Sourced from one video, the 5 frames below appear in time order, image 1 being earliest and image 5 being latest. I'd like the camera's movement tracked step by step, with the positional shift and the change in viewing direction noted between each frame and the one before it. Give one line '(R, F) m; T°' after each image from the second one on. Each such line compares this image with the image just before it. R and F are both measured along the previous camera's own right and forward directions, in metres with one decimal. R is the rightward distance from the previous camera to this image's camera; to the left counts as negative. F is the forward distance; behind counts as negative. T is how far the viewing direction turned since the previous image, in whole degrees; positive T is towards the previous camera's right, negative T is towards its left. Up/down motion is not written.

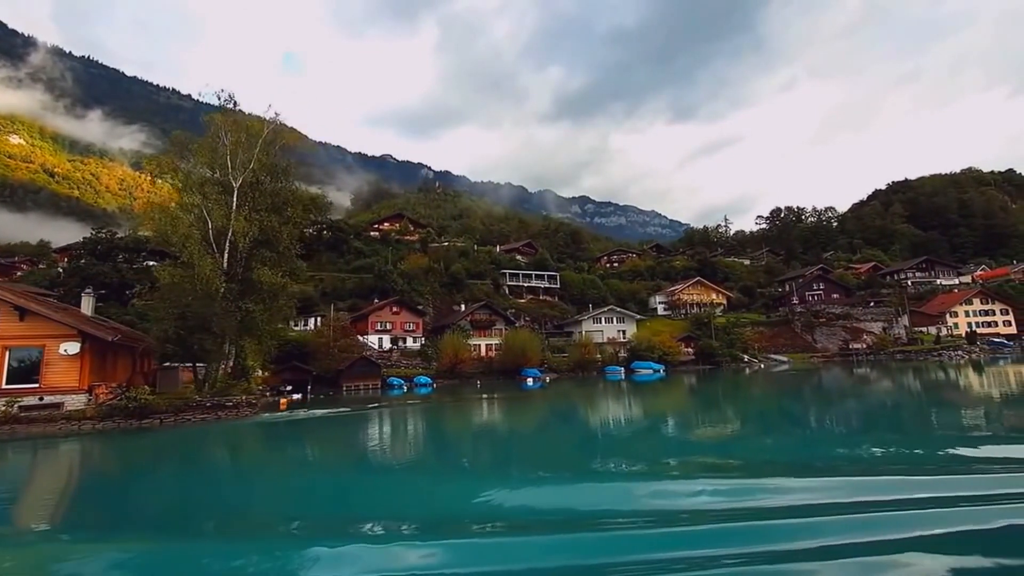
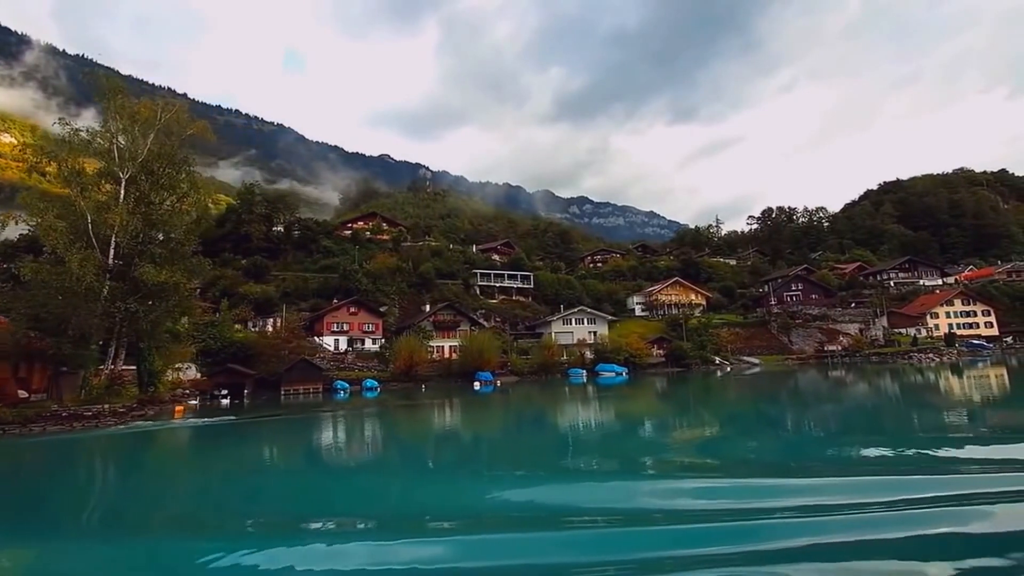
(+1.2, +0.5) m; 0°
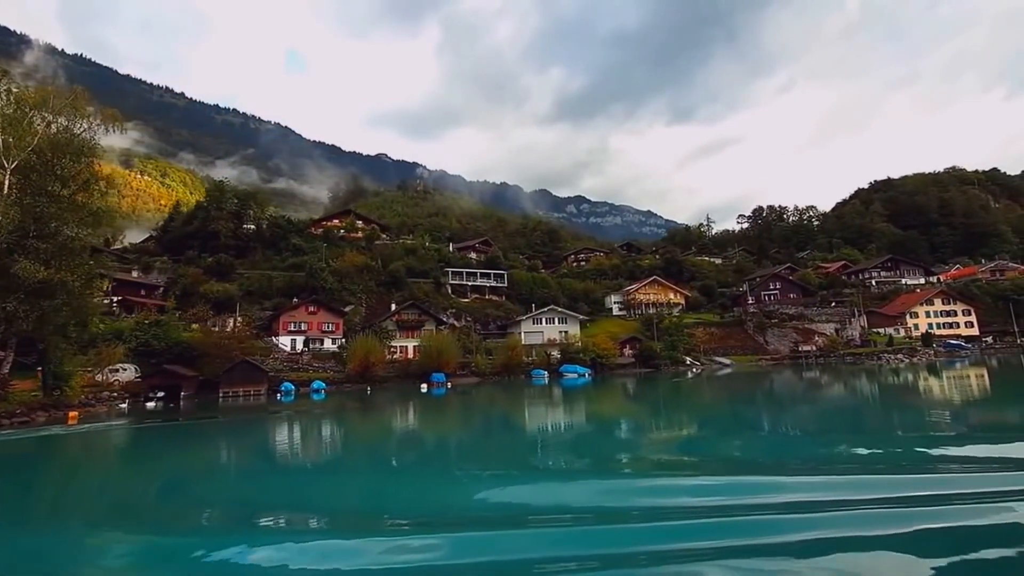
(+1.1, +0.4) m; 0°
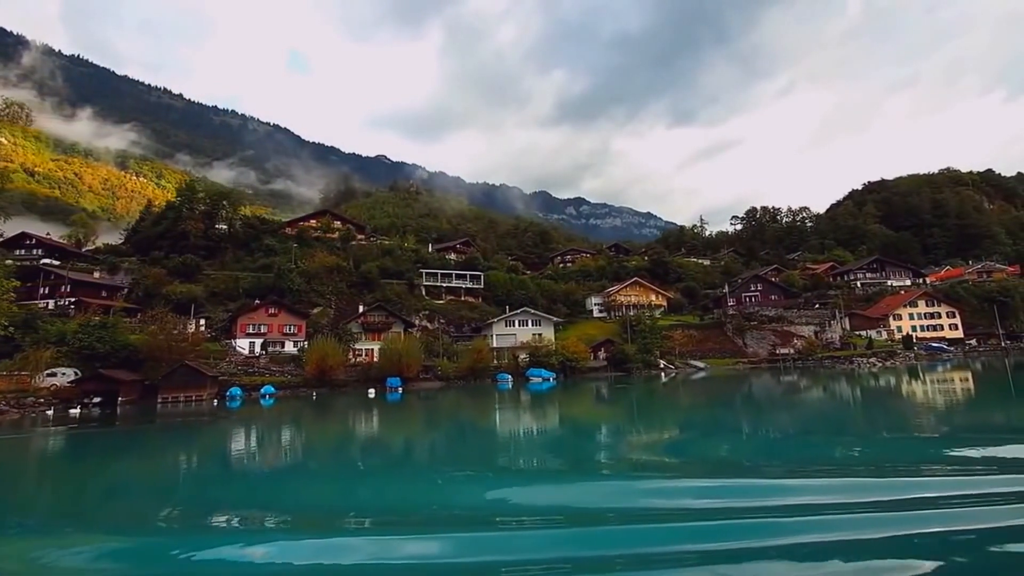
(+1.0, +0.5) m; 0°
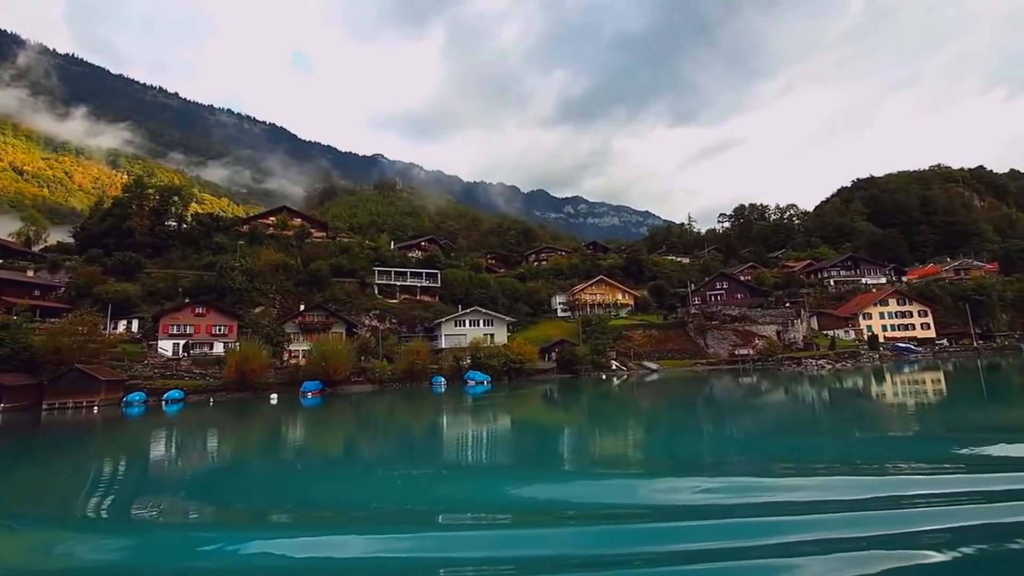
(+1.7, +0.8) m; 0°
